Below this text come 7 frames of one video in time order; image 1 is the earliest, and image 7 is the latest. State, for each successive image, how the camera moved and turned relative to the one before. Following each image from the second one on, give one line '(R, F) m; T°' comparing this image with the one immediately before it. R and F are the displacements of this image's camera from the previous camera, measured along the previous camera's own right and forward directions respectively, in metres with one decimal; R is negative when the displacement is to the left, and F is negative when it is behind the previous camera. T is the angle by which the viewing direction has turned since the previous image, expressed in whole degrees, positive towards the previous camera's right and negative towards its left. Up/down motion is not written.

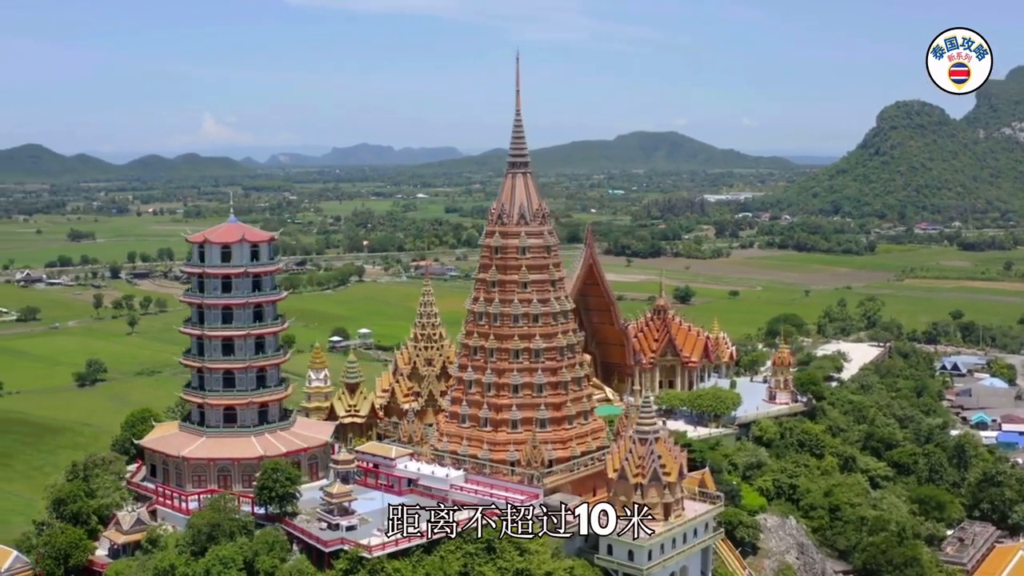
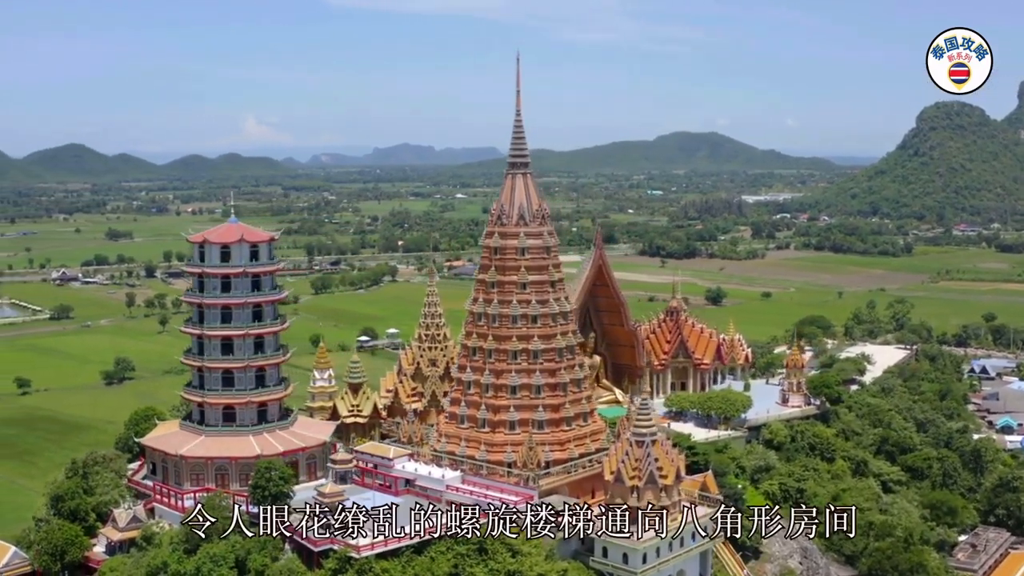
(+1.0, +0.1) m; -2°
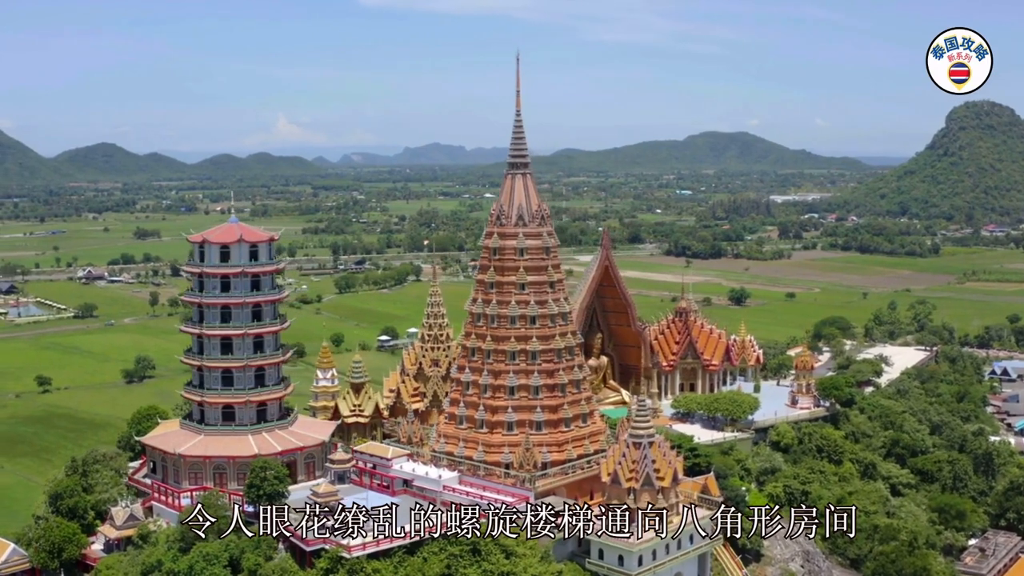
(+0.7, +0.1) m; -1°
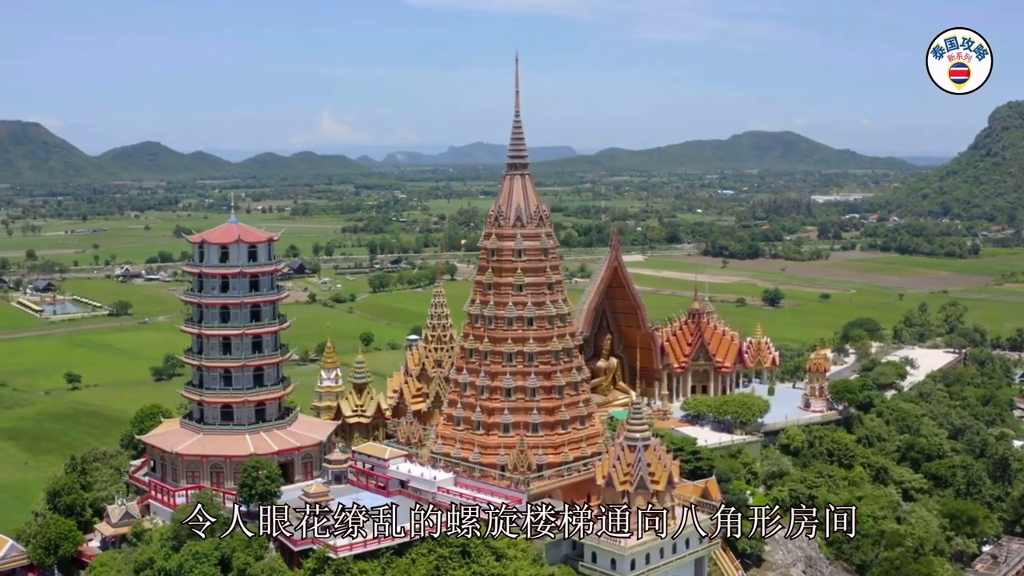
(+1.1, +0.1) m; -2°
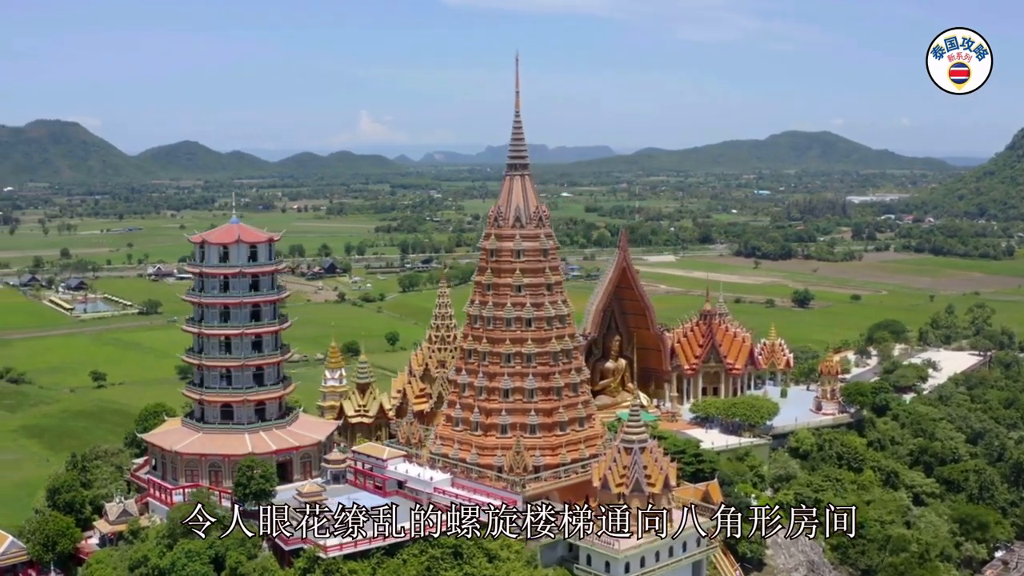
(+0.9, +0.1) m; -2°
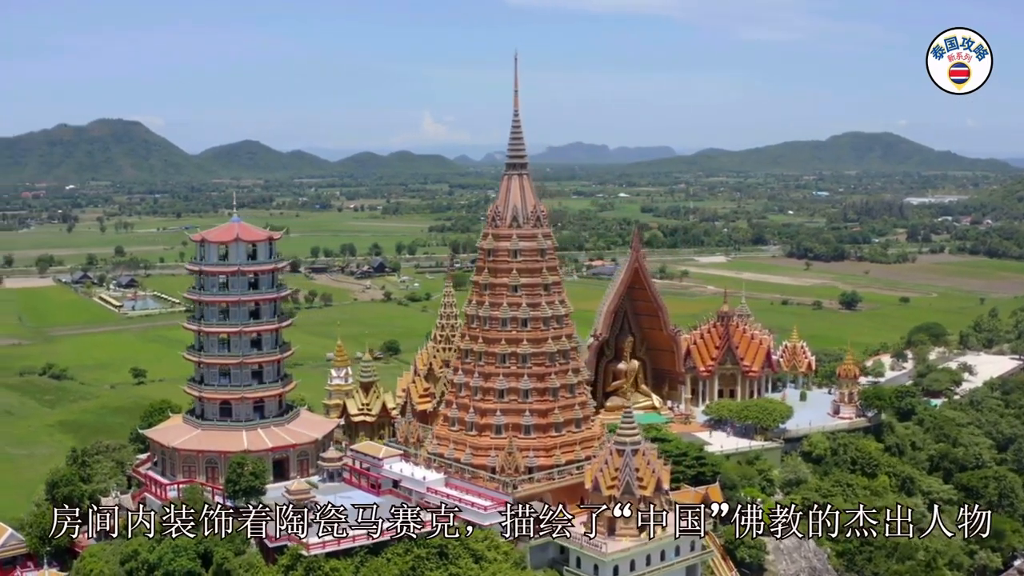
(+1.5, +0.1) m; -3°
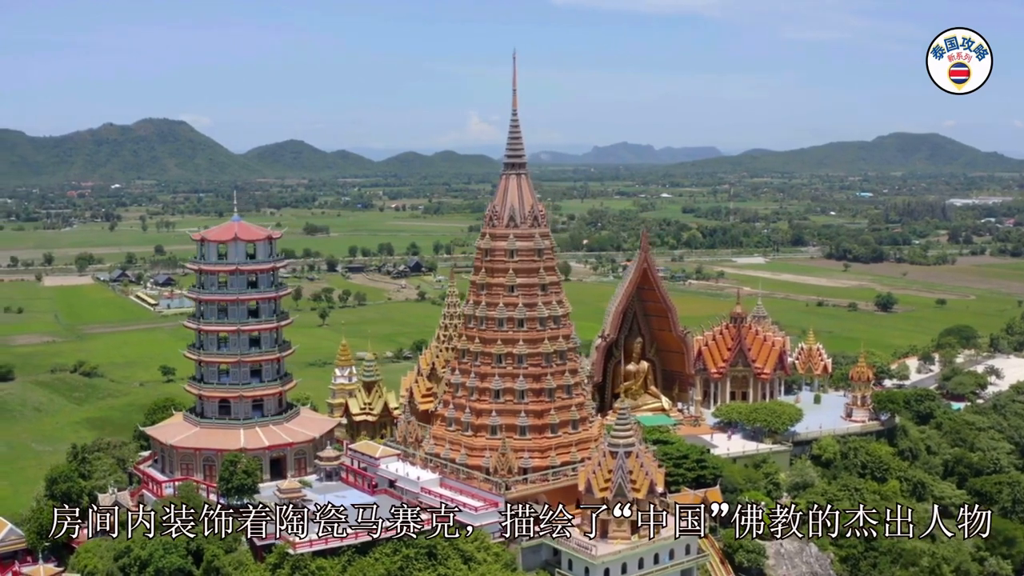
(+1.1, +0.1) m; -2°
